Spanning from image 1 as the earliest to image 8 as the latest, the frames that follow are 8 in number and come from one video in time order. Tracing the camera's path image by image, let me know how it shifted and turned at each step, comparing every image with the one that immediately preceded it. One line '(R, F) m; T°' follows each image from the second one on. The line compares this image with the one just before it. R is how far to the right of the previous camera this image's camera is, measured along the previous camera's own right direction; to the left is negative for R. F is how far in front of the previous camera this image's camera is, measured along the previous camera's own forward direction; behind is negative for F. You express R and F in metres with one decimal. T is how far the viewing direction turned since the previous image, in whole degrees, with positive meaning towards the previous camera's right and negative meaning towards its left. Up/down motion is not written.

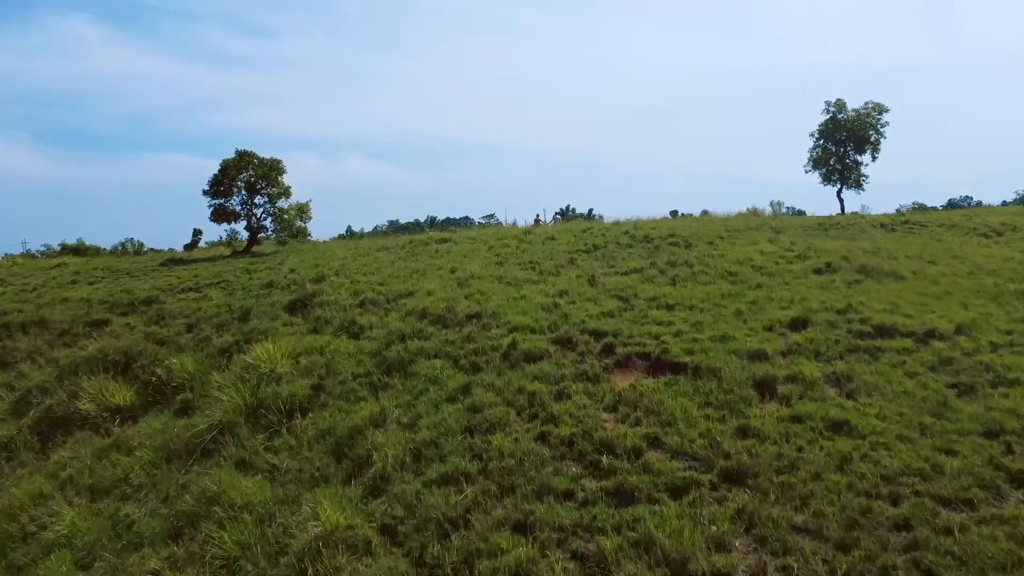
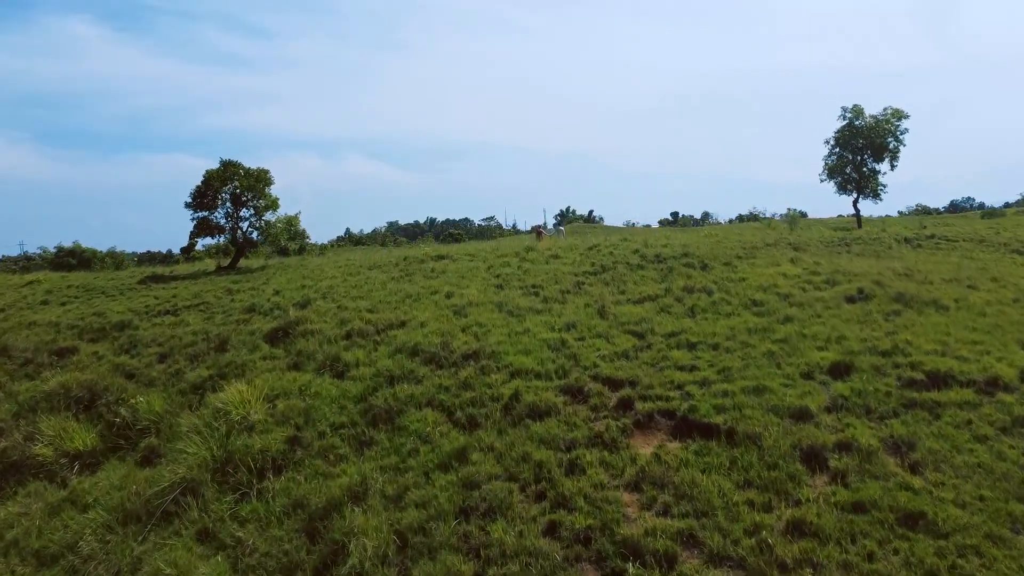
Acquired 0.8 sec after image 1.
(0.0, +1.1) m; 0°
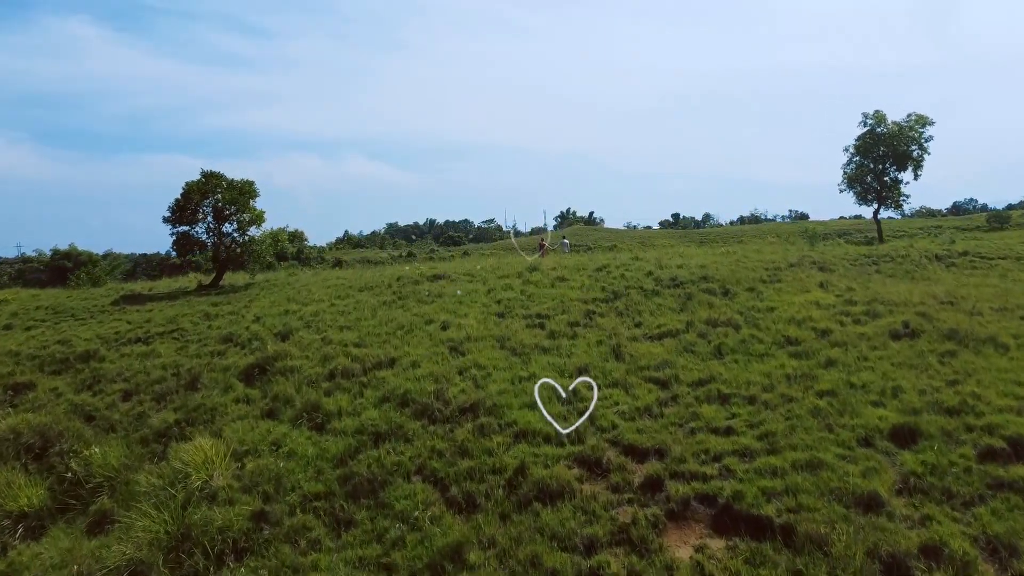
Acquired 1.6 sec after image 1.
(0.0, +1.2) m; 0°
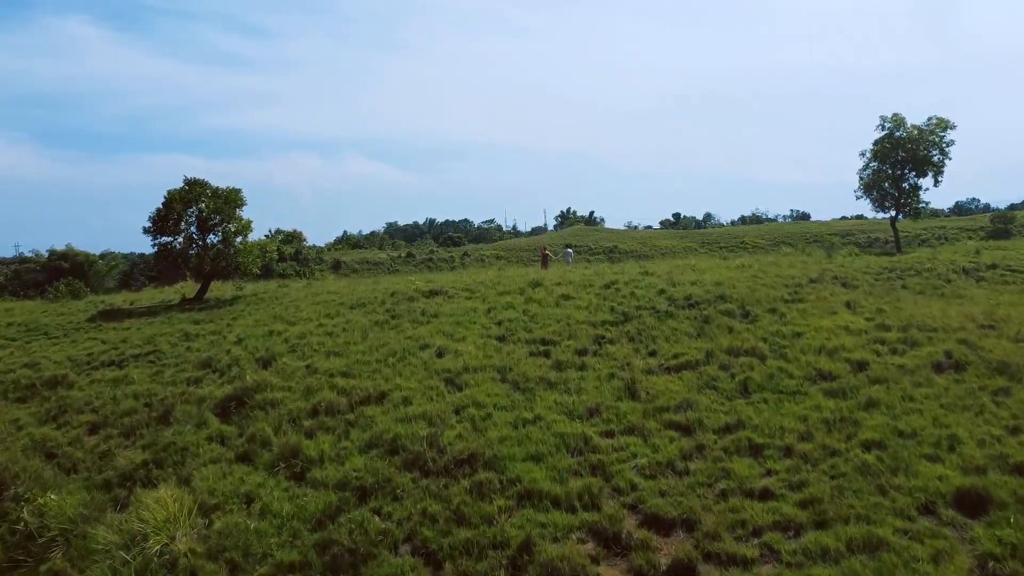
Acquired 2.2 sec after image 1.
(0.0, +0.9) m; 0°
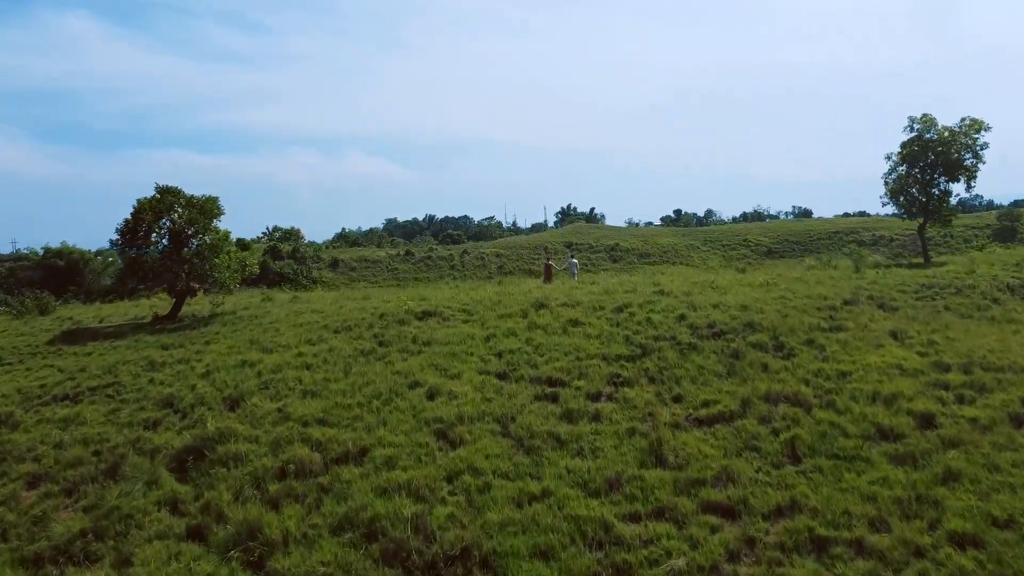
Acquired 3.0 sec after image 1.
(0.0, +1.3) m; 0°
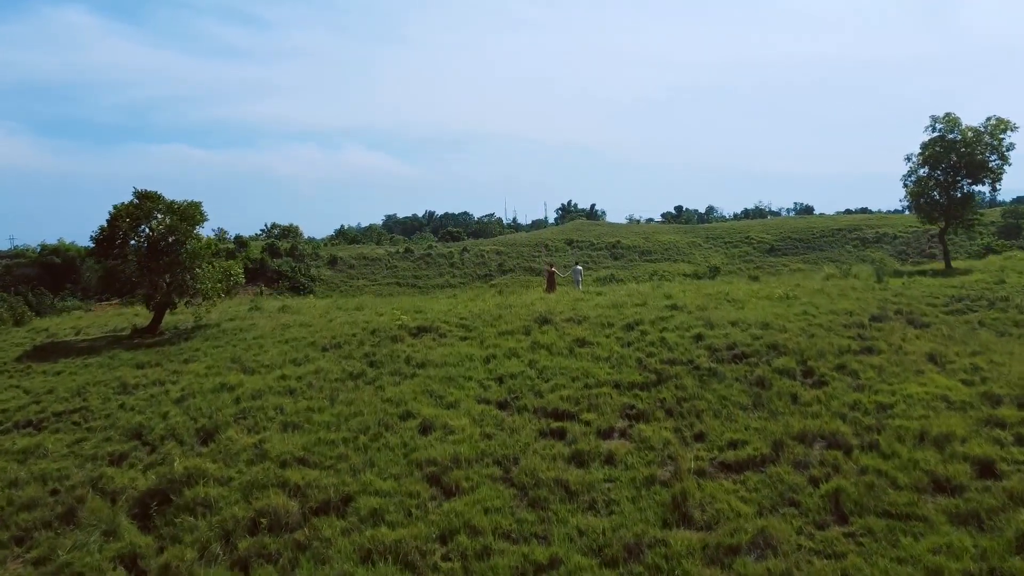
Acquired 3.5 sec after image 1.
(0.0, +0.9) m; 0°
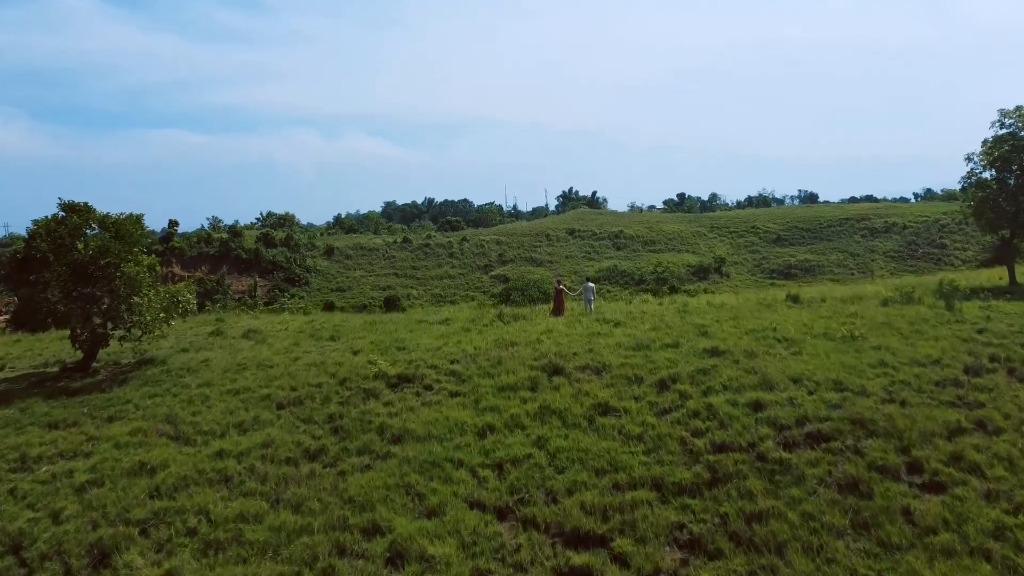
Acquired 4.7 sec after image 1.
(0.0, +2.3) m; 0°
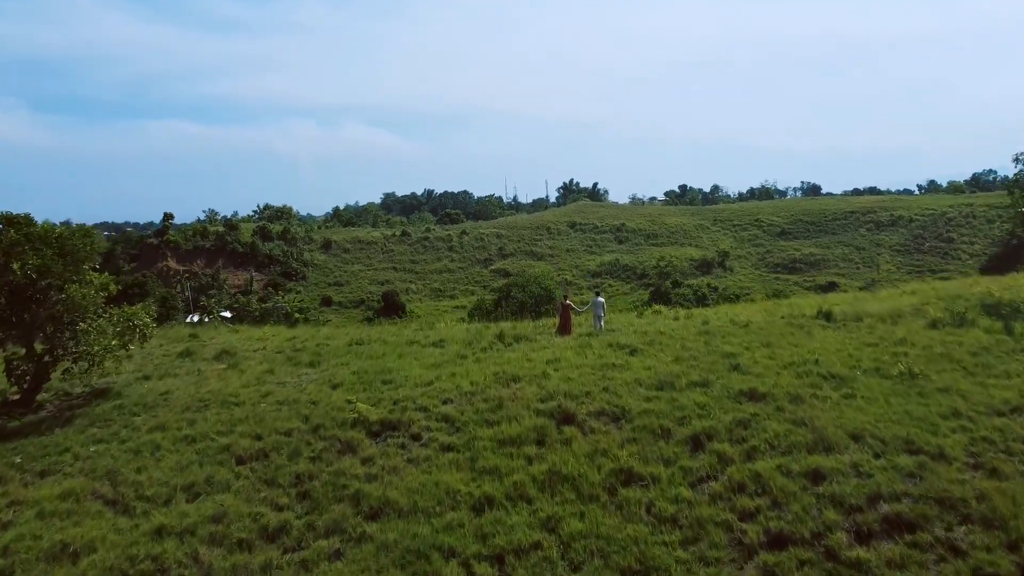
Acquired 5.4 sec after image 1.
(0.0, +1.4) m; 0°
